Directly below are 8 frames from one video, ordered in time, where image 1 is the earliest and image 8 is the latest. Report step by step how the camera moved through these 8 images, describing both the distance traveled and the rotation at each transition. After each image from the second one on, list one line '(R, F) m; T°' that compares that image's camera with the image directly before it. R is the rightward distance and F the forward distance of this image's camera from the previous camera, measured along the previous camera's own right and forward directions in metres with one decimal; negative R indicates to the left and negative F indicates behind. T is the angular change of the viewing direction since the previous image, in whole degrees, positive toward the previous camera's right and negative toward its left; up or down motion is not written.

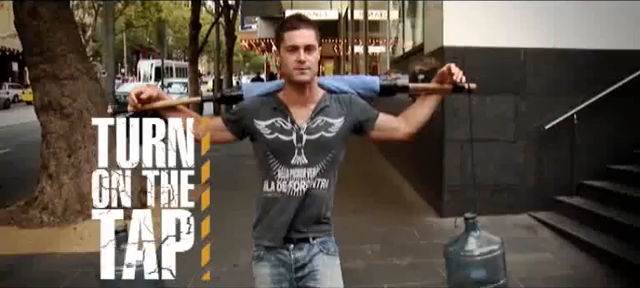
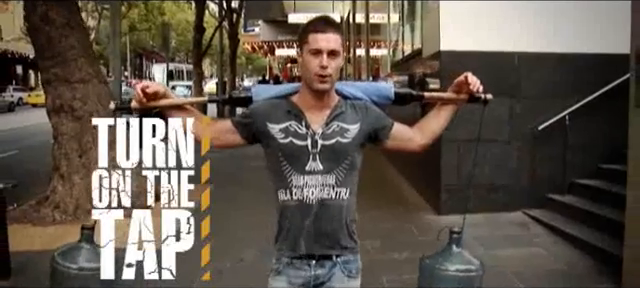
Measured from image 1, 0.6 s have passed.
(0.0, +0.1) m; -2°
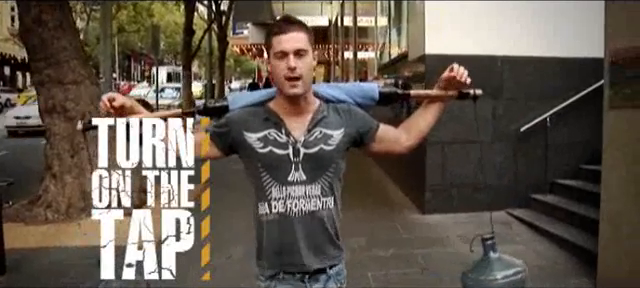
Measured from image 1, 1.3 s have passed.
(0.0, -0.2) m; +1°
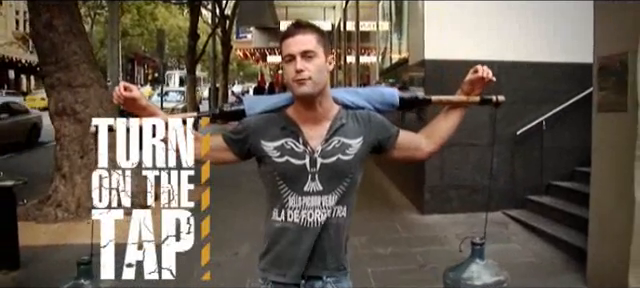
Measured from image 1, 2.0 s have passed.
(0.0, -0.2) m; 0°
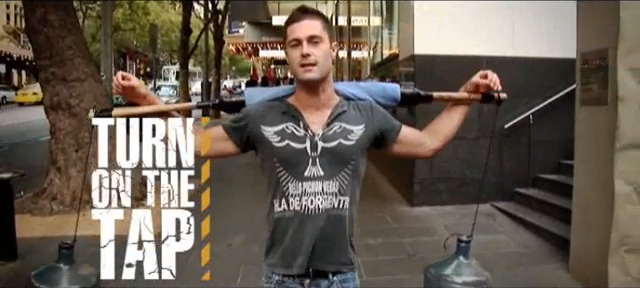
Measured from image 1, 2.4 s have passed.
(0.0, -0.1) m; +1°
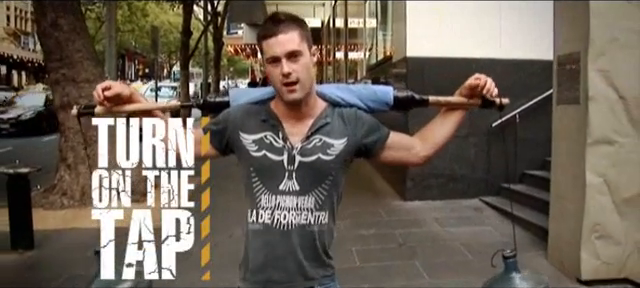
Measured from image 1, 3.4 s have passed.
(0.0, -0.4) m; 0°
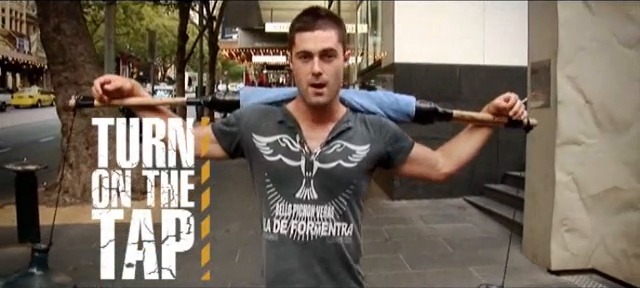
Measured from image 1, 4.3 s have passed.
(0.0, -0.4) m; +1°
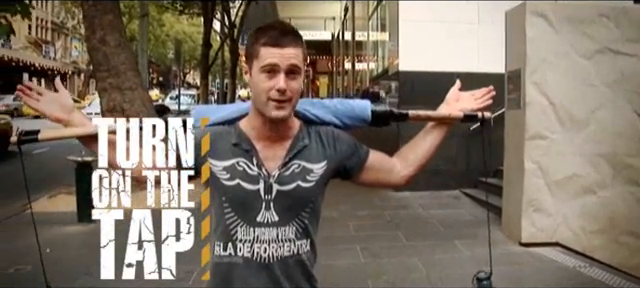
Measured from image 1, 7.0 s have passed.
(+0.1, -1.1) m; -2°
